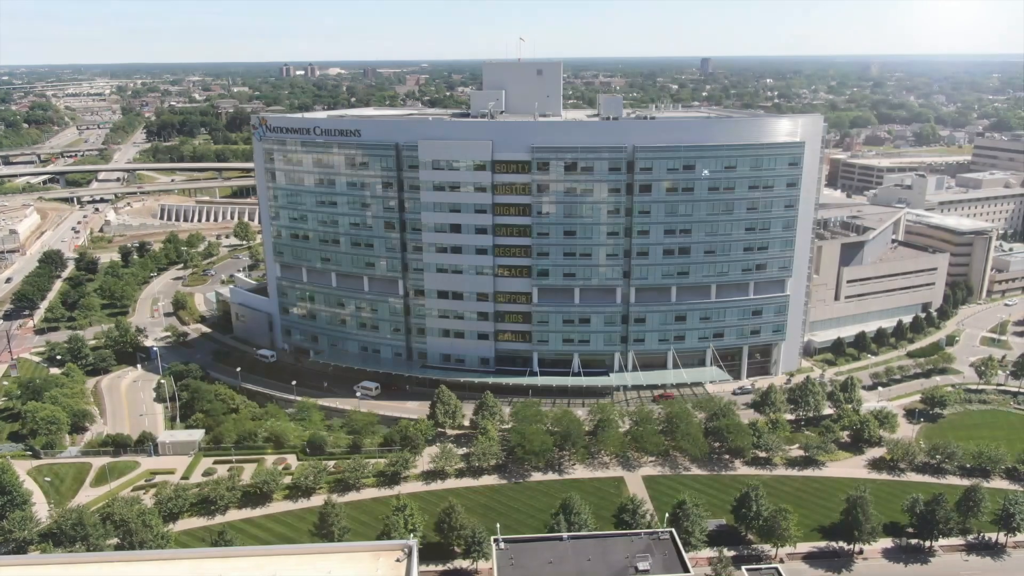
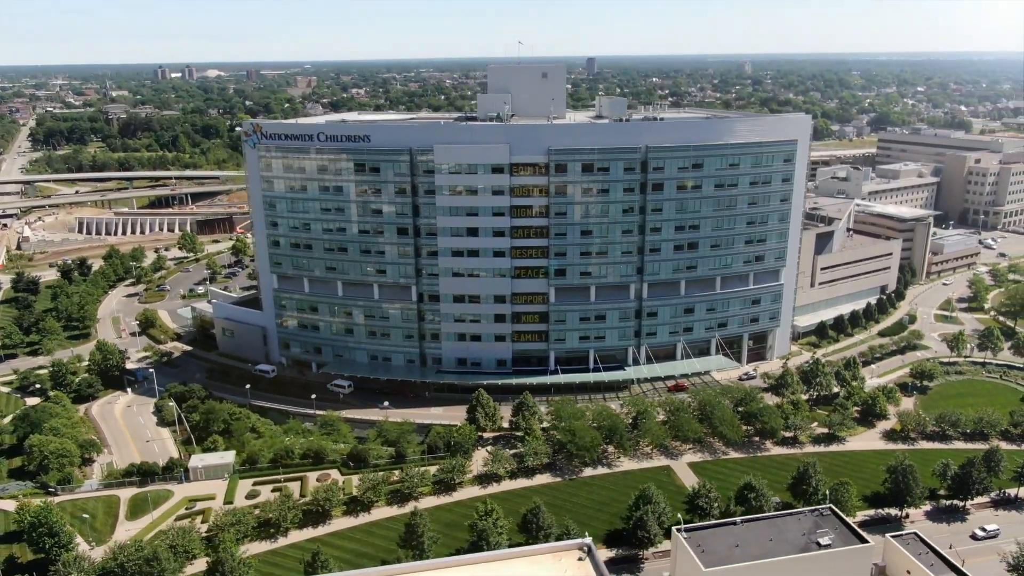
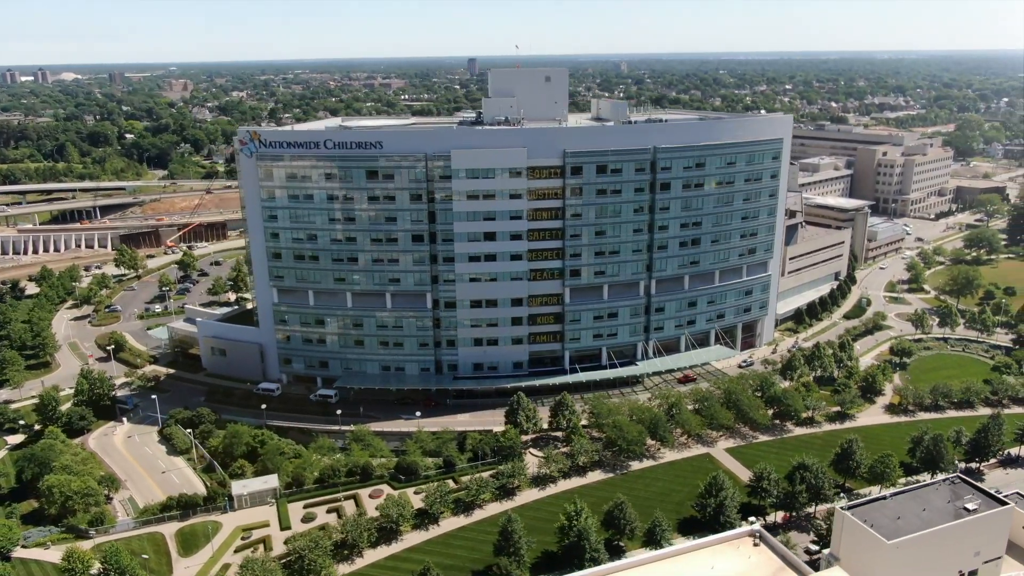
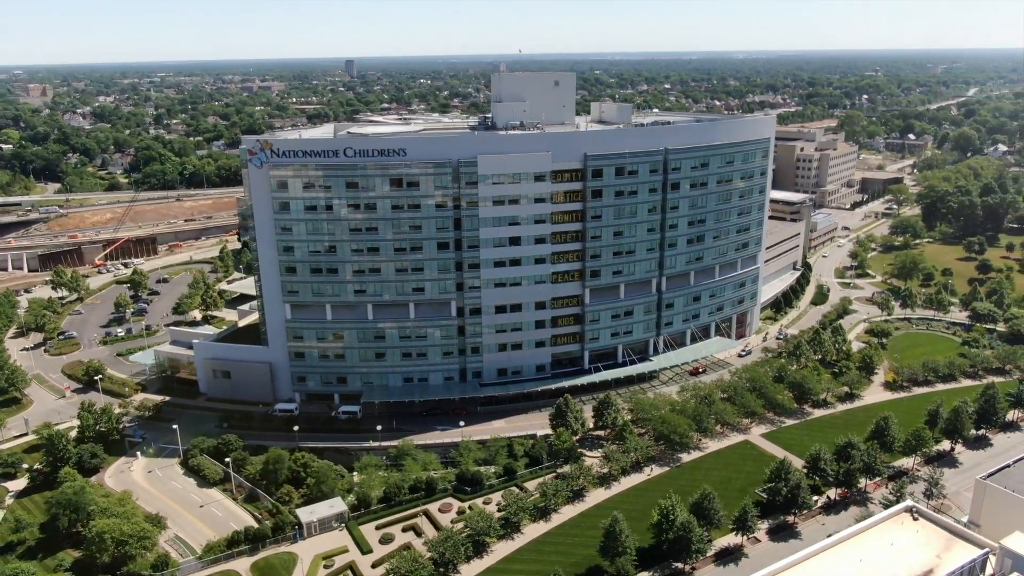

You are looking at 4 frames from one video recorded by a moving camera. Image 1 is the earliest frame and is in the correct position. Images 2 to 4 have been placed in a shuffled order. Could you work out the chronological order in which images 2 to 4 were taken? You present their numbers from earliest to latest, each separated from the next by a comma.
2, 3, 4
